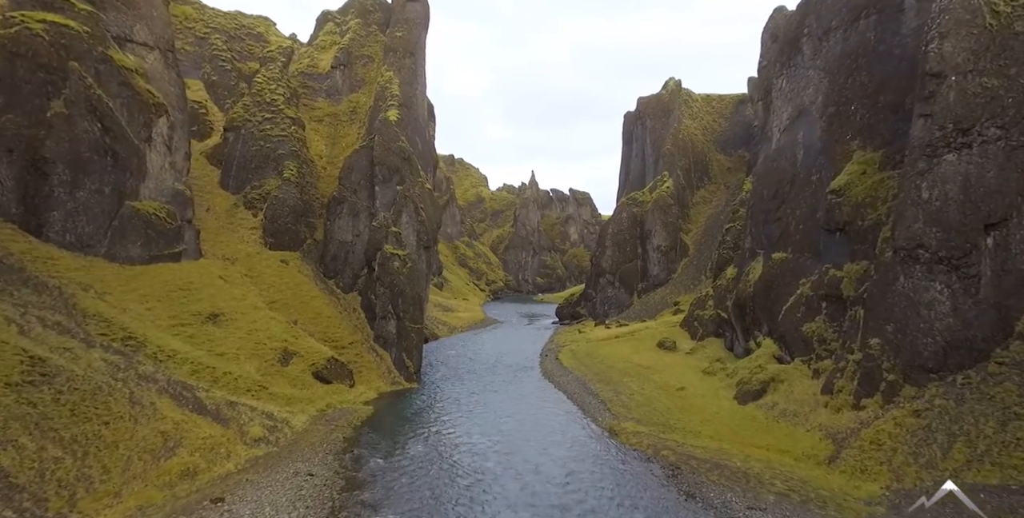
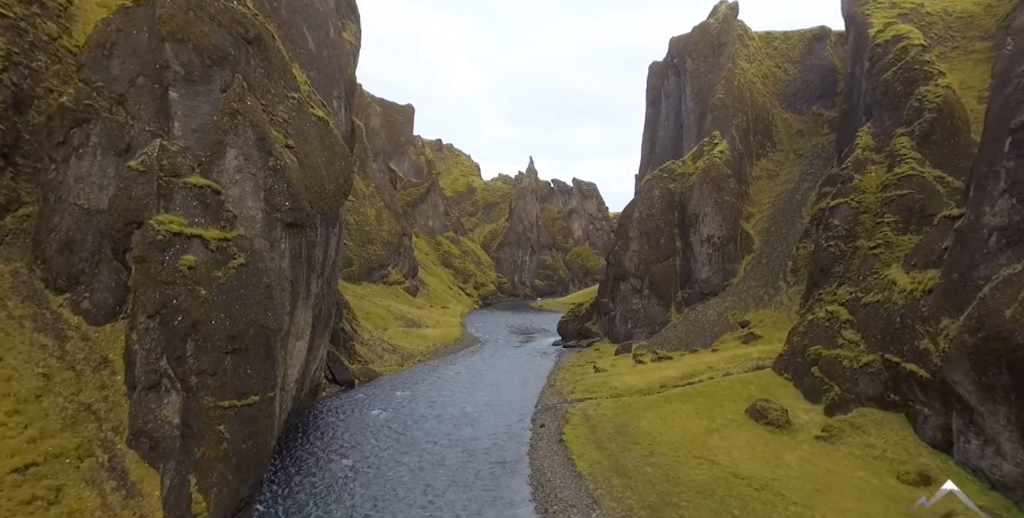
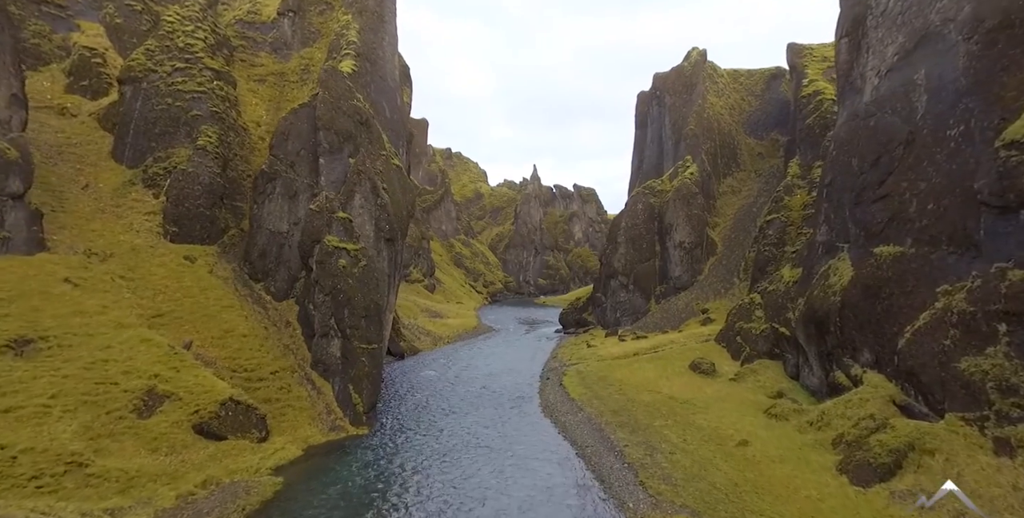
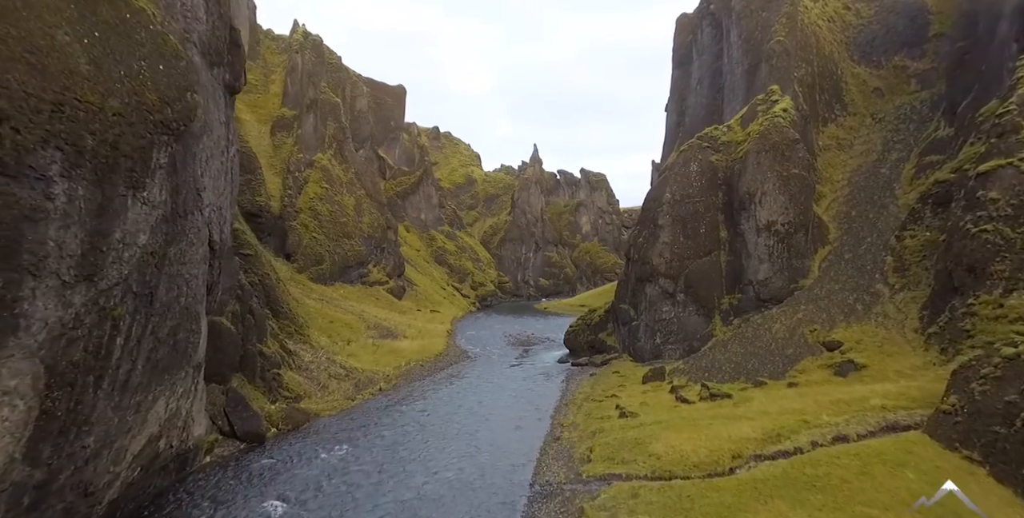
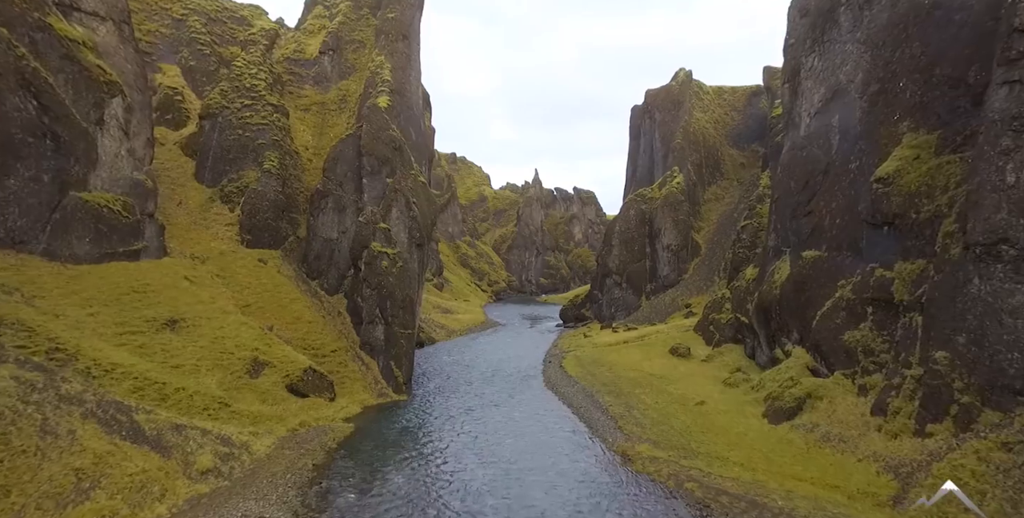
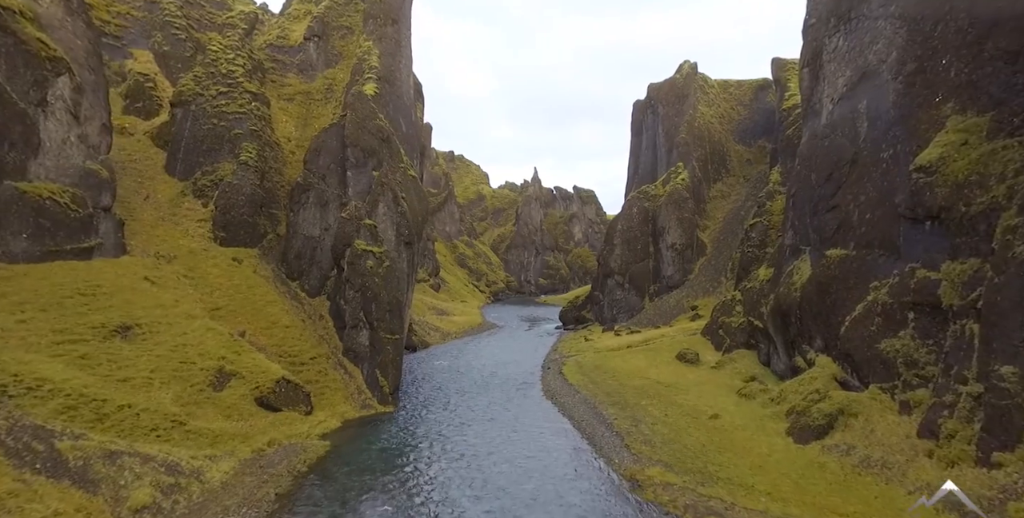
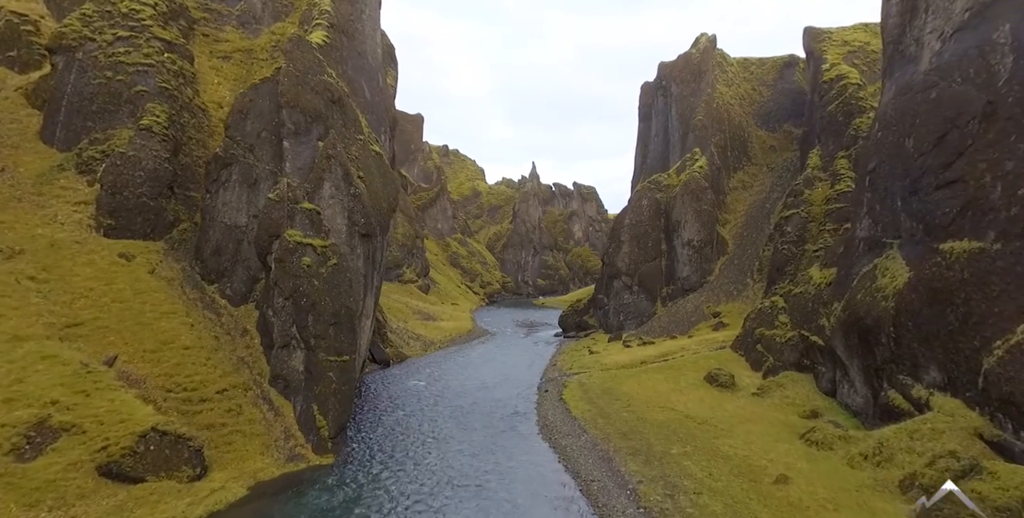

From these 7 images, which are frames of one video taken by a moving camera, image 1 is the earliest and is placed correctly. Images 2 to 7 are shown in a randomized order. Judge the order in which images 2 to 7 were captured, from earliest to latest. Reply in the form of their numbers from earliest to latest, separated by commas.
5, 6, 3, 7, 2, 4
